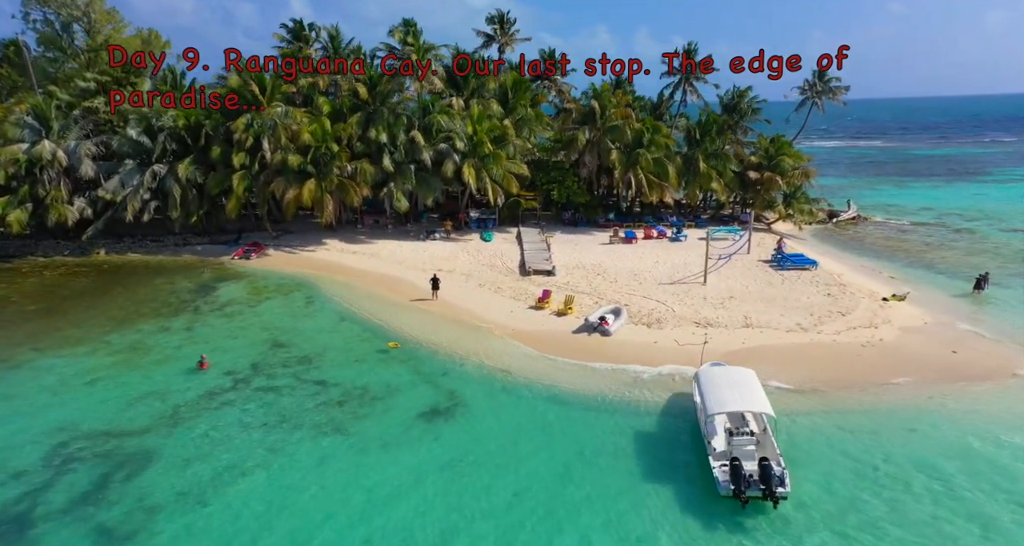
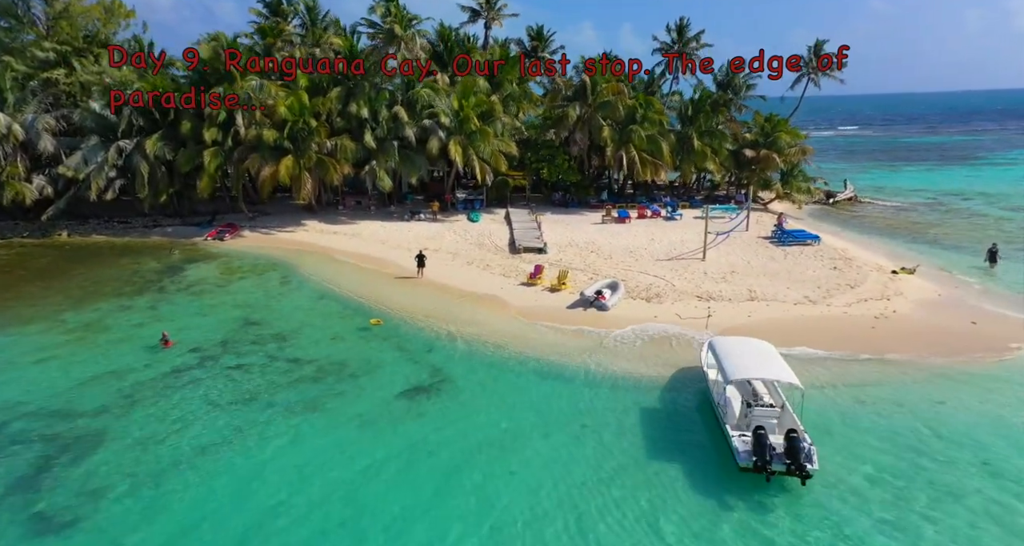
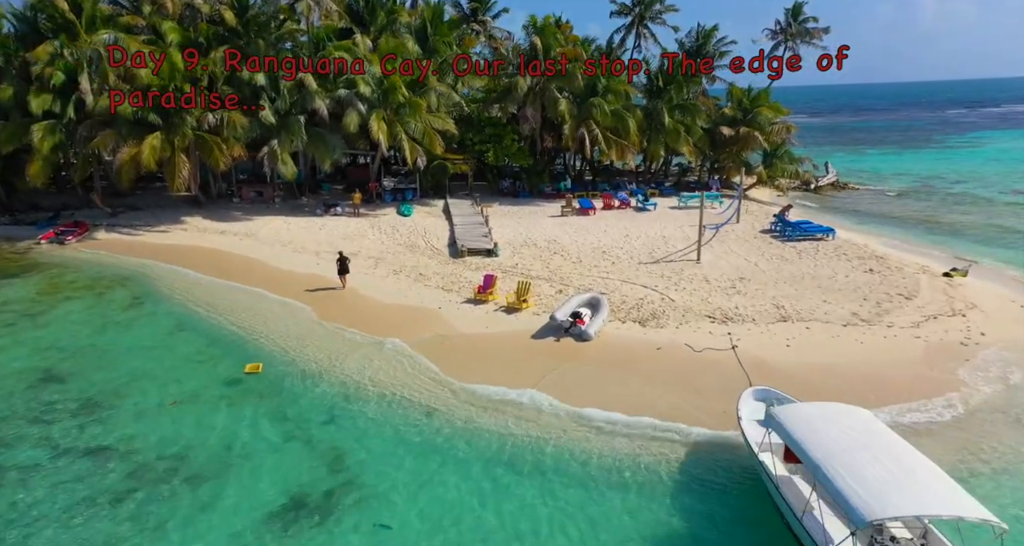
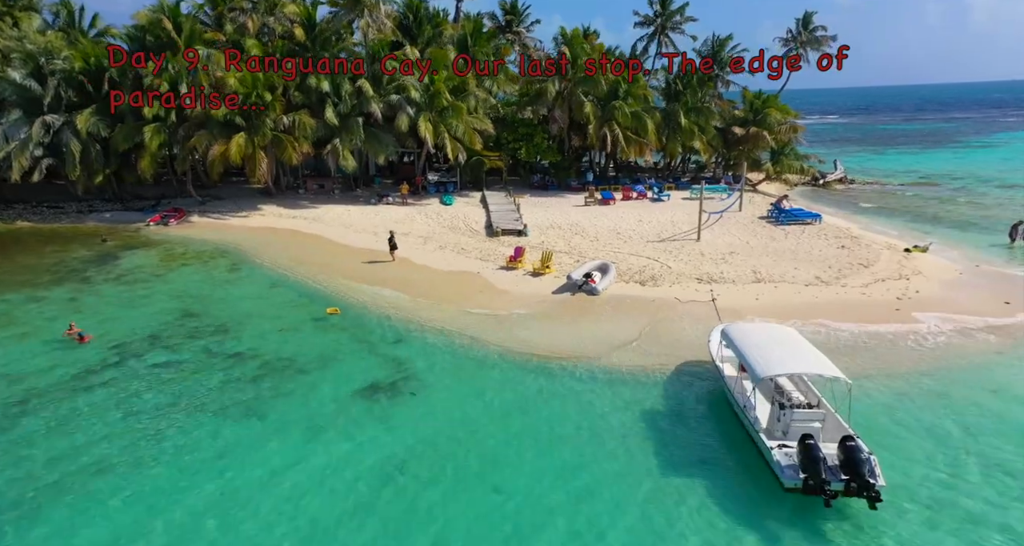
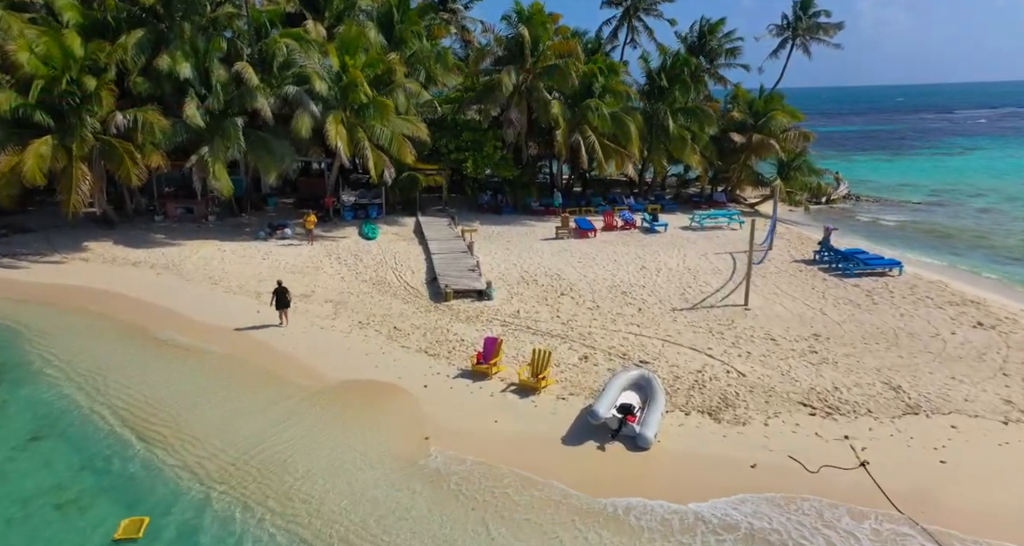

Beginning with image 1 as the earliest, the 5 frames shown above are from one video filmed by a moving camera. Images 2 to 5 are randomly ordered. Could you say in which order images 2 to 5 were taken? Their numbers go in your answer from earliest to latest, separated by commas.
2, 4, 3, 5
